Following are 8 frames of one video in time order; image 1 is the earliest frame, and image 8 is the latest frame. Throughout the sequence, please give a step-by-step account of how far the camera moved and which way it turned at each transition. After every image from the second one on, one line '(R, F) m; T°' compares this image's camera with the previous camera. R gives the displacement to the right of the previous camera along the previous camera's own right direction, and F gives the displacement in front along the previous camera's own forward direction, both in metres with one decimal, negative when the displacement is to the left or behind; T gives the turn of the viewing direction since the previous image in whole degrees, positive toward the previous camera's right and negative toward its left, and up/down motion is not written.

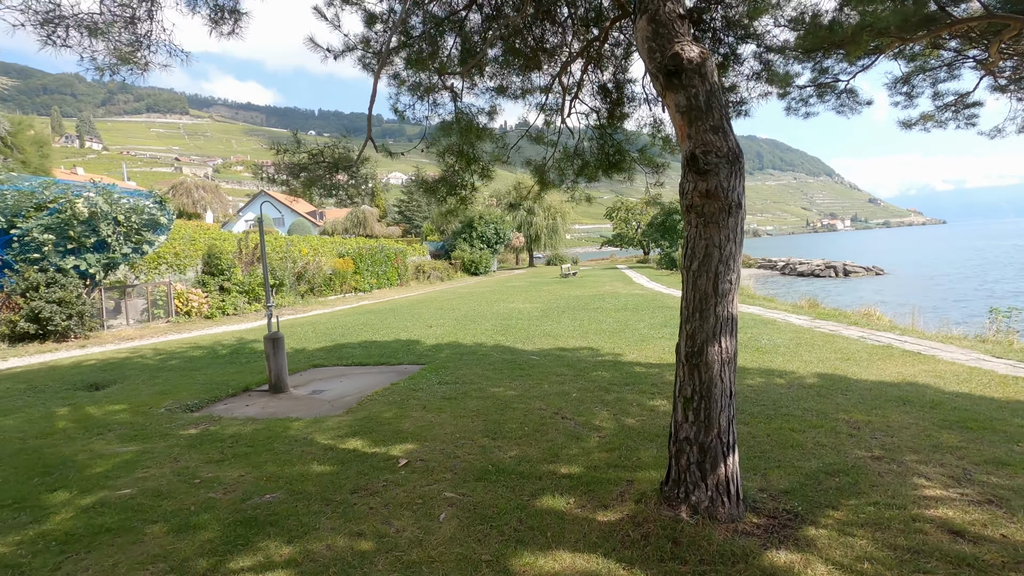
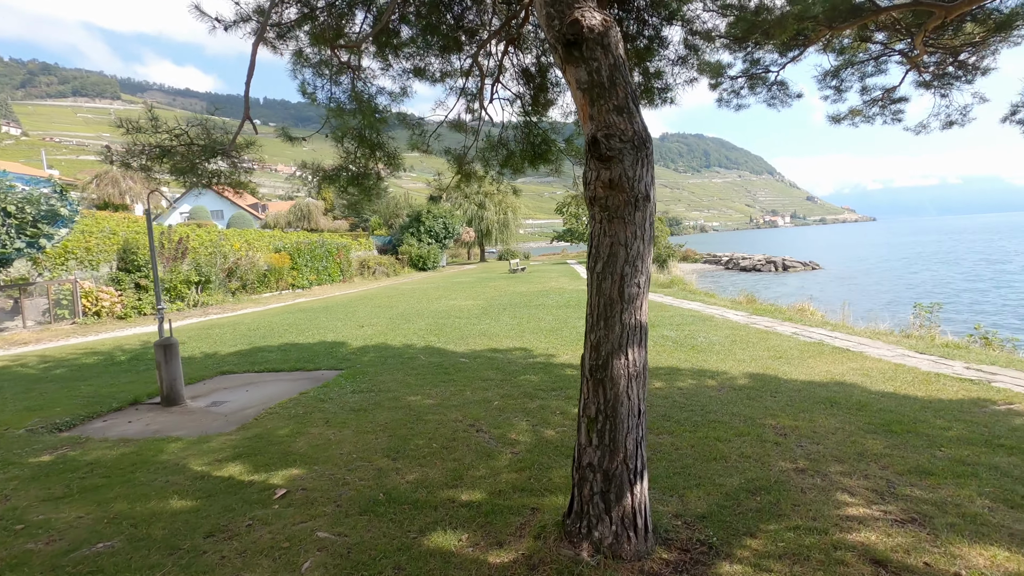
(+0.4, +0.4) m; +5°
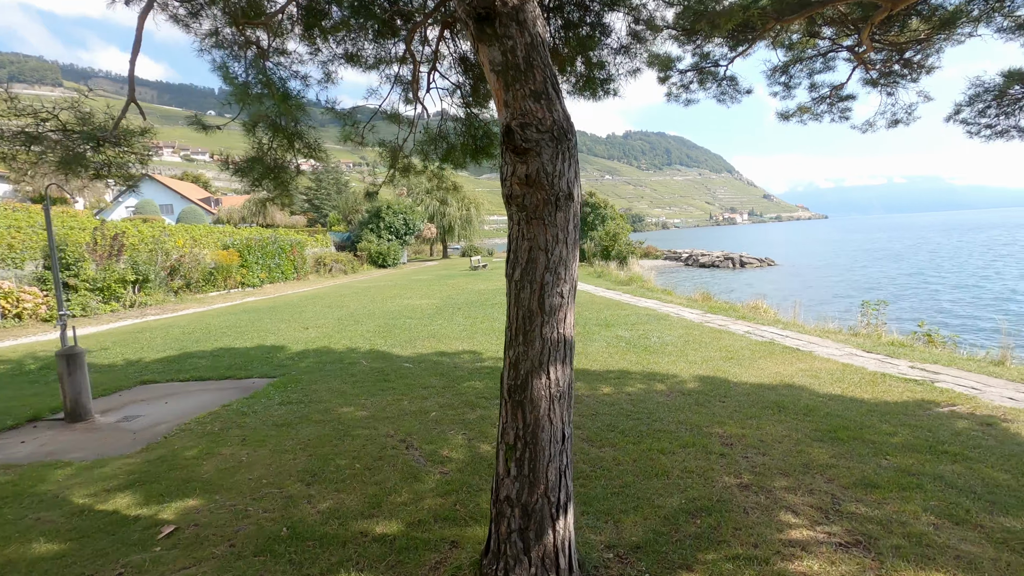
(+0.3, +0.3) m; +4°
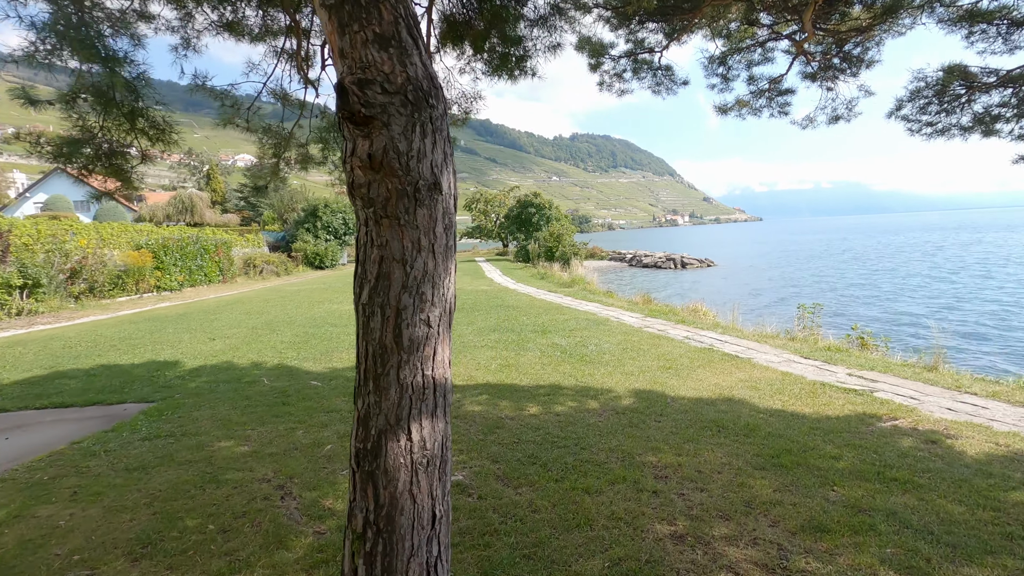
(+0.3, +0.6) m; +5°
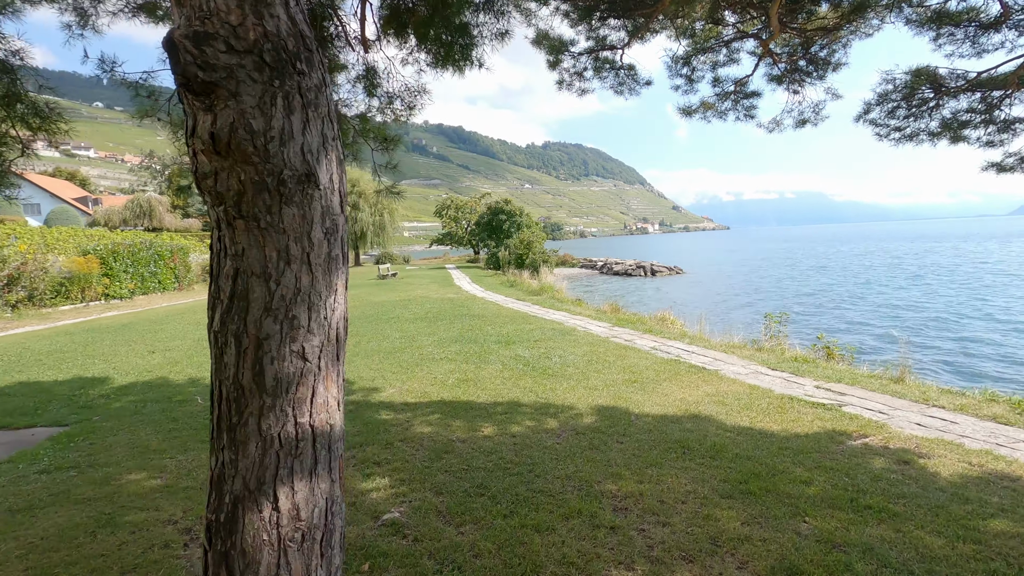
(+0.2, +0.4) m; +3°
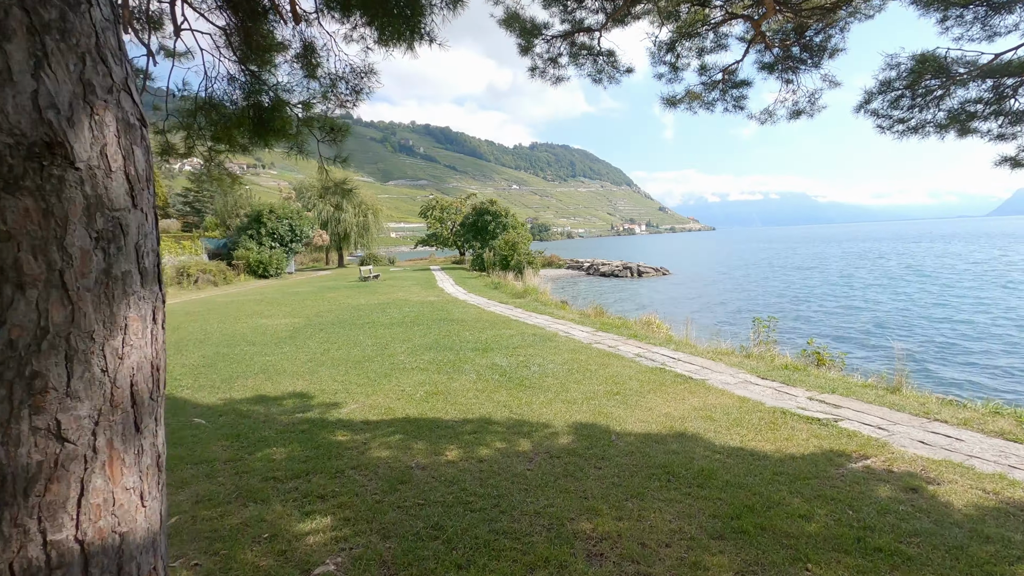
(+0.2, +0.5) m; +1°
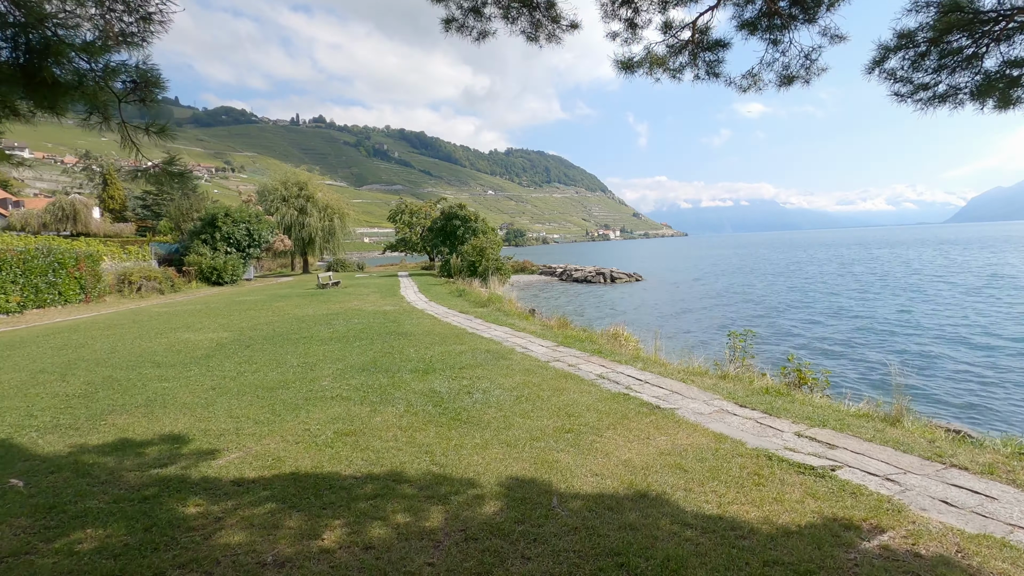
(+0.4, +1.1) m; +3°
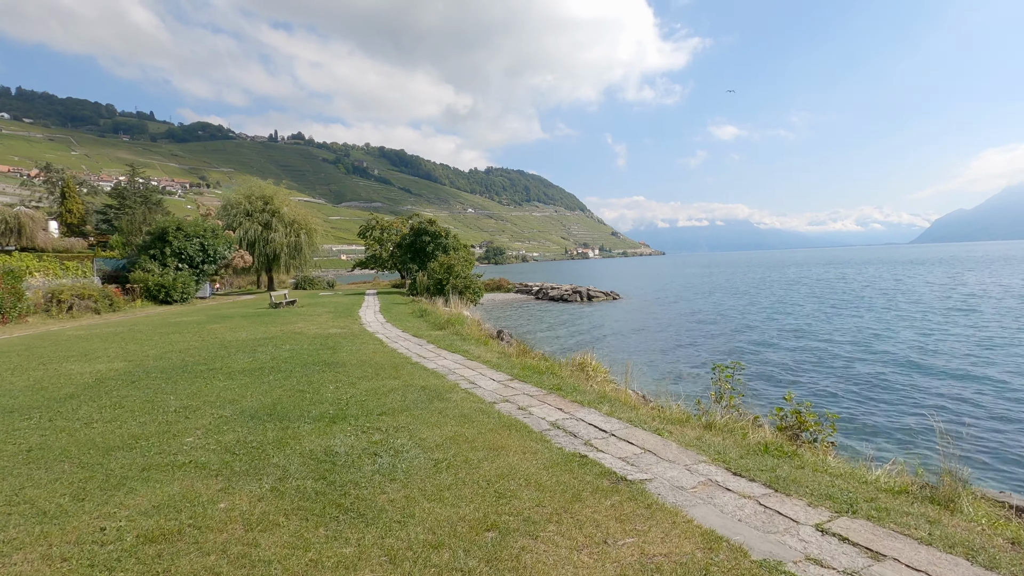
(+0.5, +1.6) m; +2°
